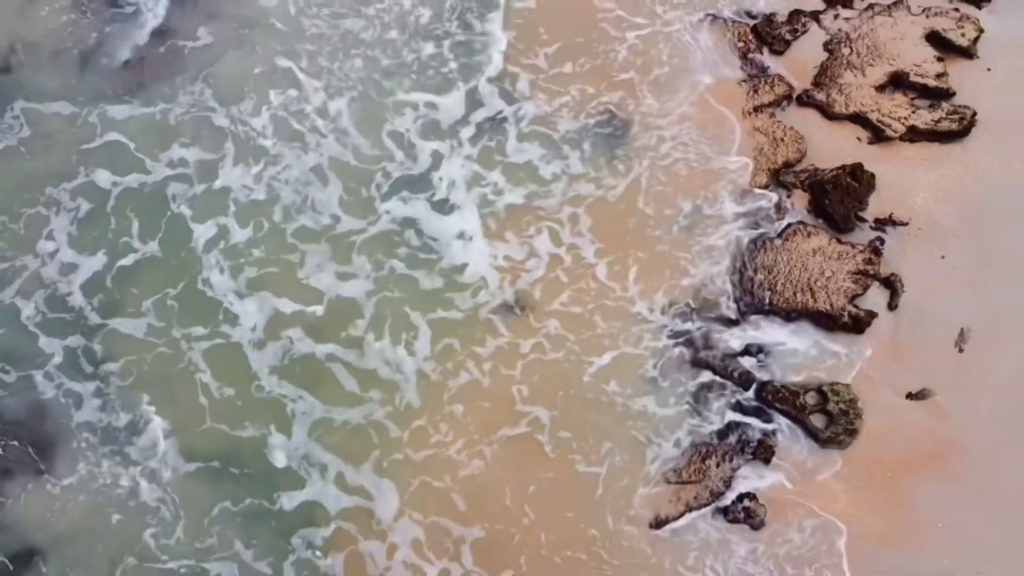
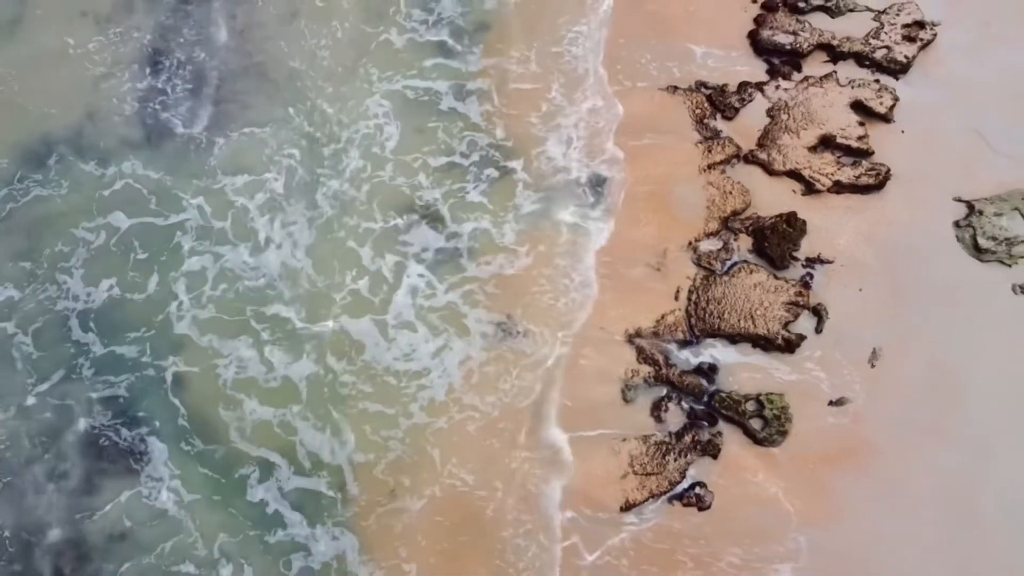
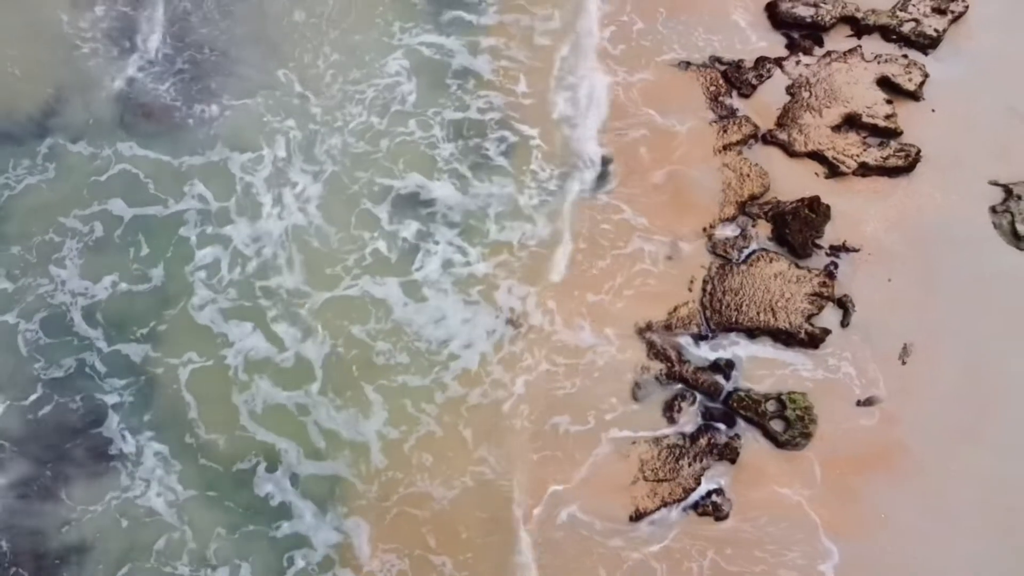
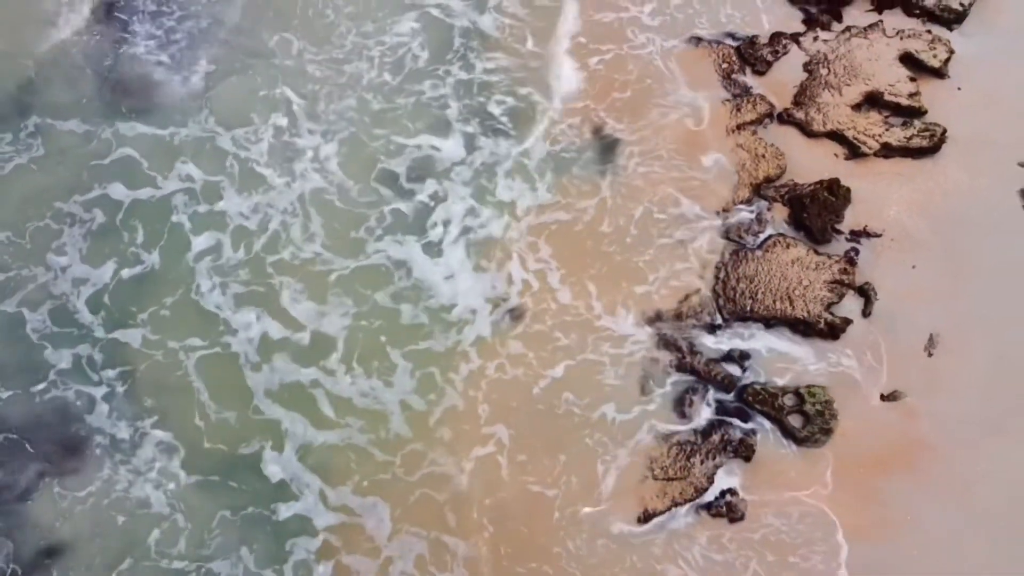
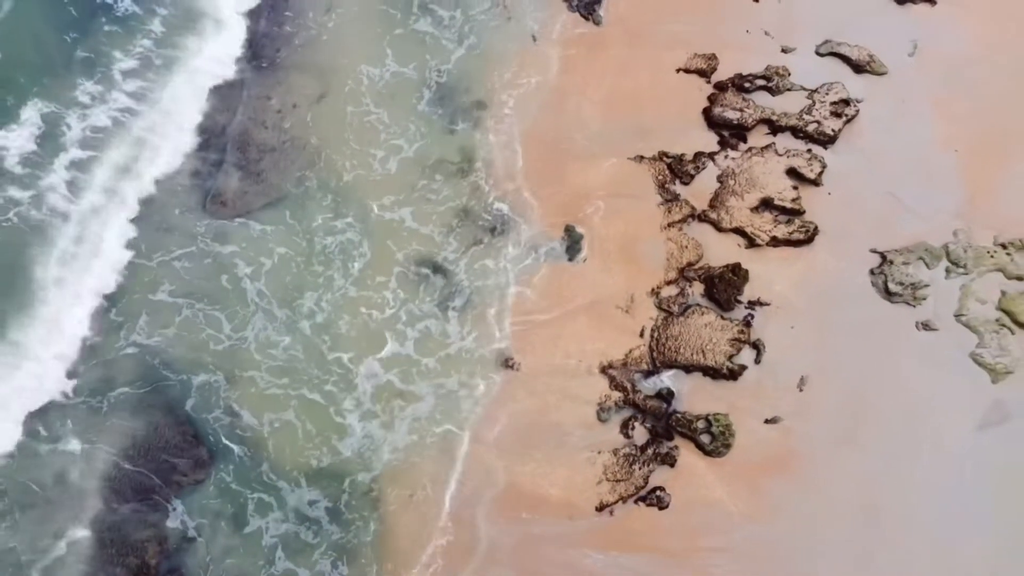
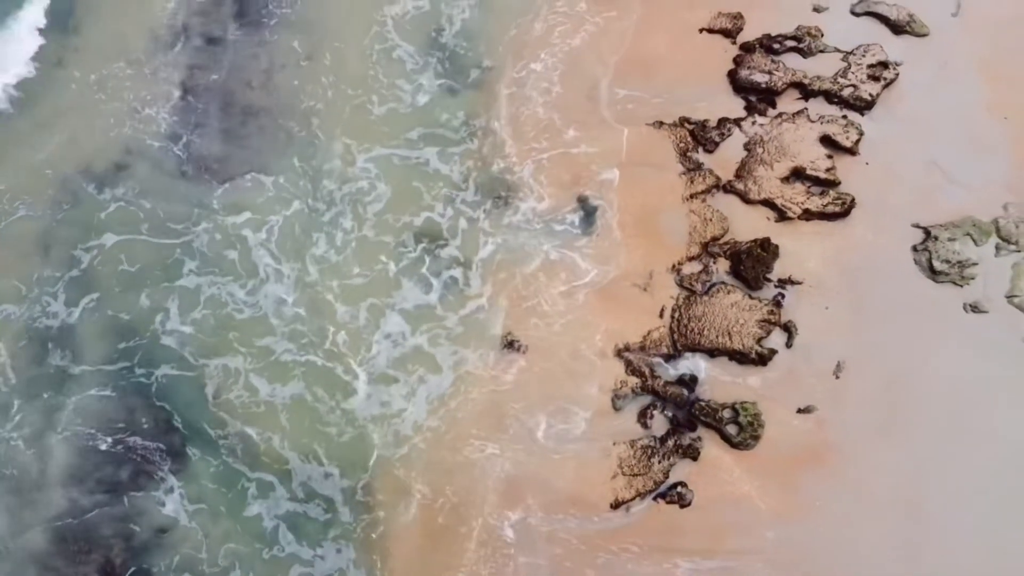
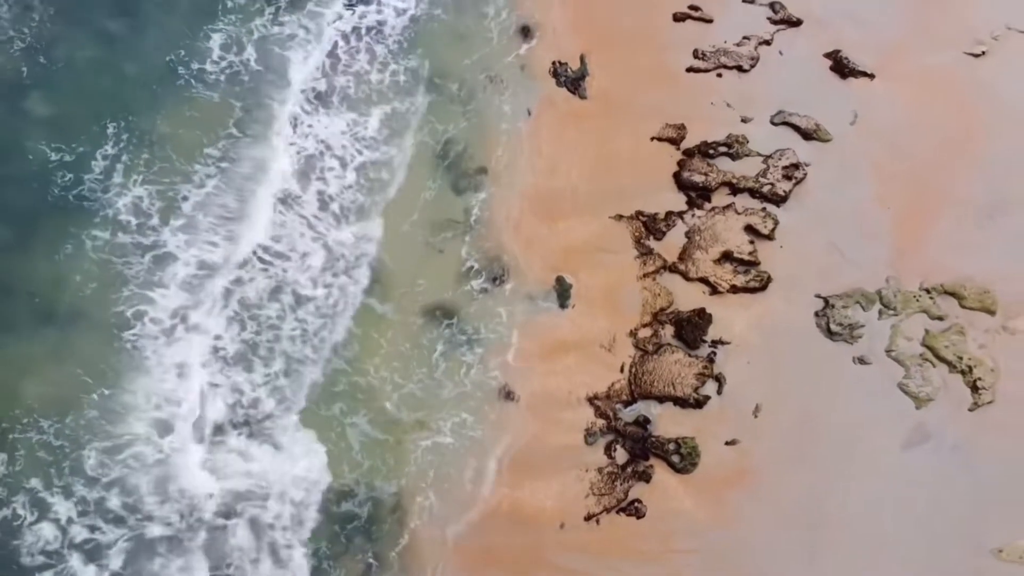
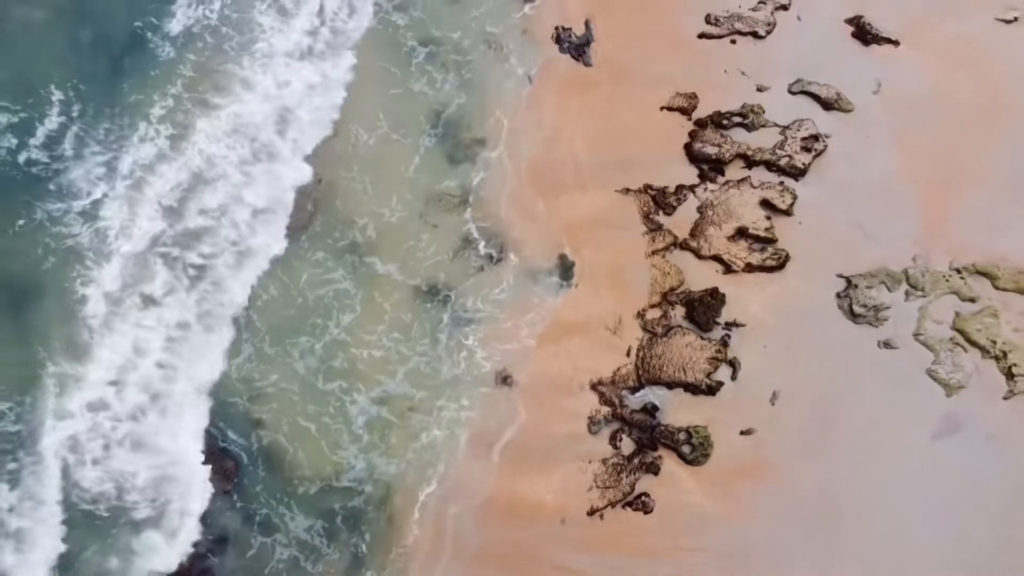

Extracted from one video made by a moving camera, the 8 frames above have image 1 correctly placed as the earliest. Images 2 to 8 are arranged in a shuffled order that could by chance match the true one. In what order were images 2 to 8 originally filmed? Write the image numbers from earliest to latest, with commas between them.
4, 3, 2, 6, 5, 8, 7
